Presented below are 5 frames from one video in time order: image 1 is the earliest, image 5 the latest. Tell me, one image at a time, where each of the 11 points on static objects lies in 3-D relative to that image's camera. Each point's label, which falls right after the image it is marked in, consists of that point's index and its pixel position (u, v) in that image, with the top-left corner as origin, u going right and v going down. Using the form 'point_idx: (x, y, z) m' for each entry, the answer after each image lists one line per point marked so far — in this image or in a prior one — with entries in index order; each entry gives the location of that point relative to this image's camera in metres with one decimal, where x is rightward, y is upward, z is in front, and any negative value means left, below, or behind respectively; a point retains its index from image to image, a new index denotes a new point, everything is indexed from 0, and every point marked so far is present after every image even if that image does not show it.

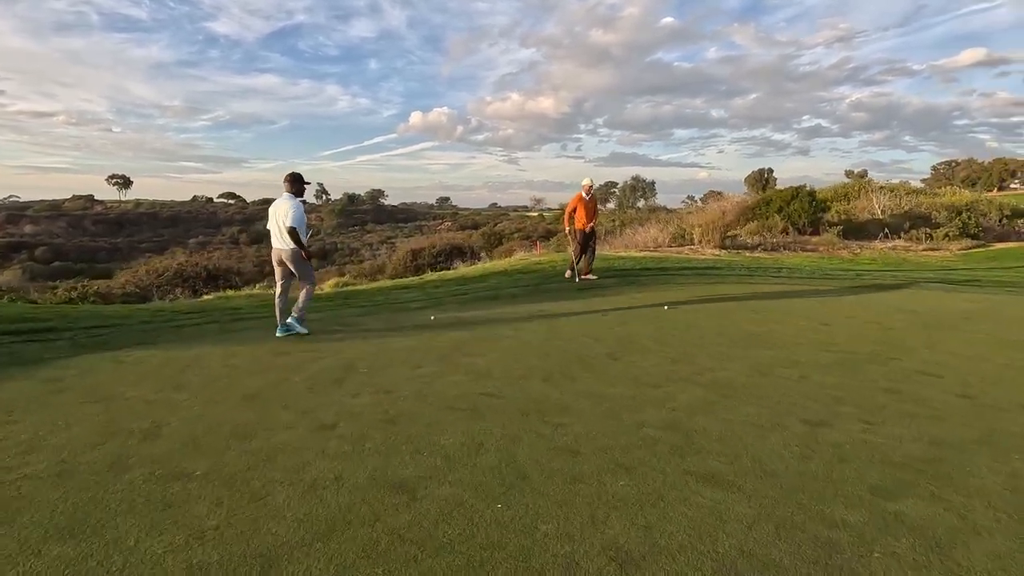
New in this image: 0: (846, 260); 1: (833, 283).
0: (+11.0, +0.9, +17.6) m
1: (+7.5, +0.2, +12.3) m
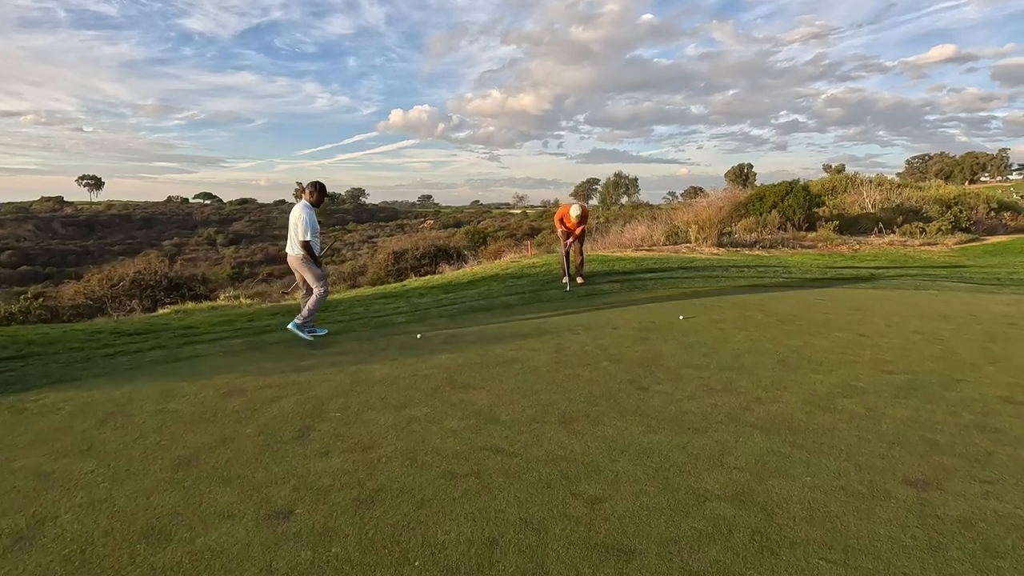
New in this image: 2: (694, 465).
0: (+10.7, +1.0, +17.0) m
1: (+7.3, +0.2, +11.6) m
2: (+1.1, -1.1, +3.2) m
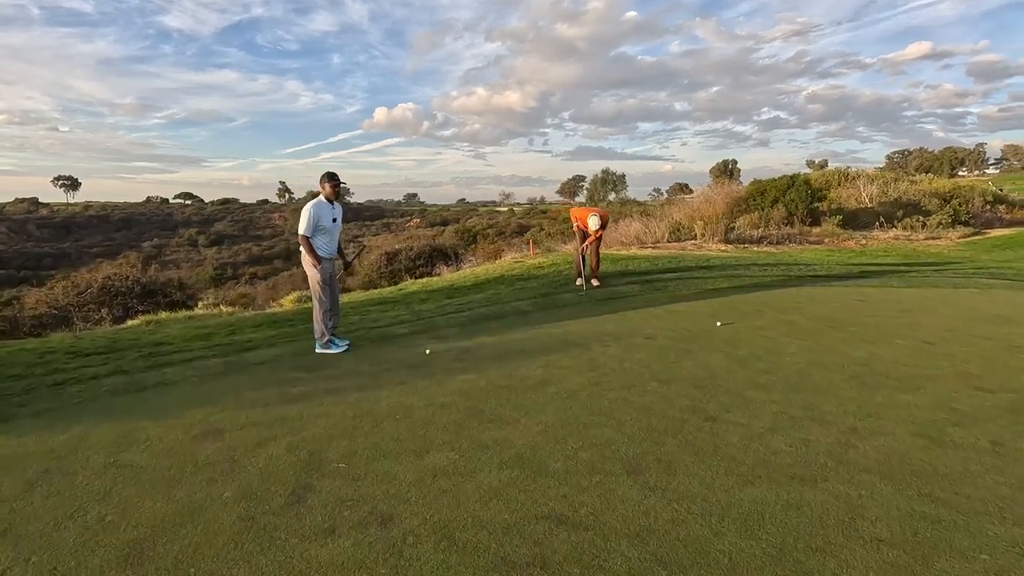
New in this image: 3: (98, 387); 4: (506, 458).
0: (+10.6, +1.1, +16.4) m
1: (+7.4, +0.2, +10.9) m
2: (+1.4, -1.1, +2.4) m
3: (-3.5, -0.8, +4.5) m
4: (0.0, -1.0, +3.2) m
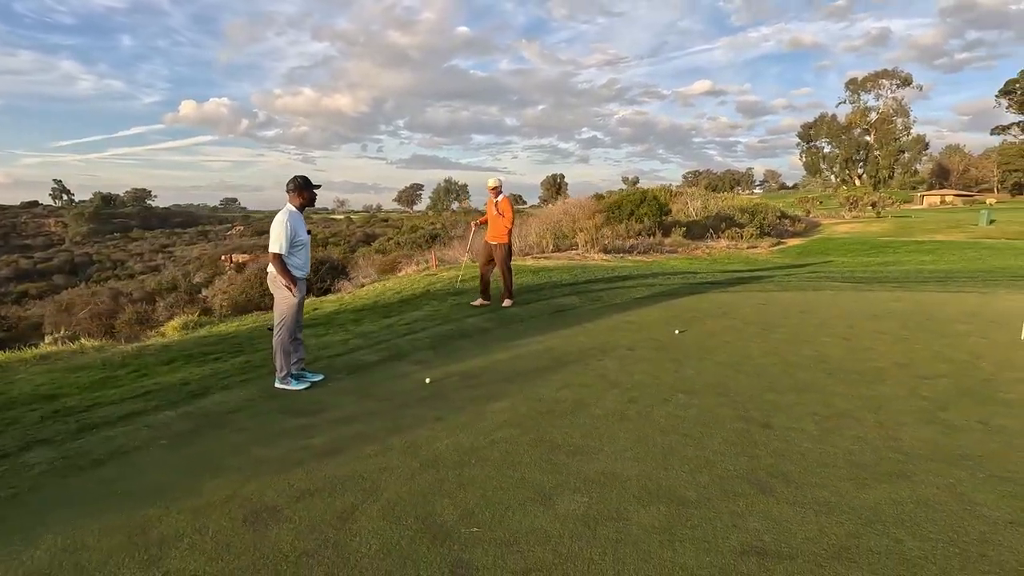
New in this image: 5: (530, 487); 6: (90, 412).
0: (+6.9, +1.0, +18.8) m
1: (+5.5, +0.1, +12.6) m
2: (+2.3, -1.2, +2.7) m
3: (-2.9, -1.1, +3.2) m
4: (+0.7, -1.2, +3.0) m
5: (+0.1, -1.2, +3.1) m
6: (-3.3, -1.0, +4.2) m
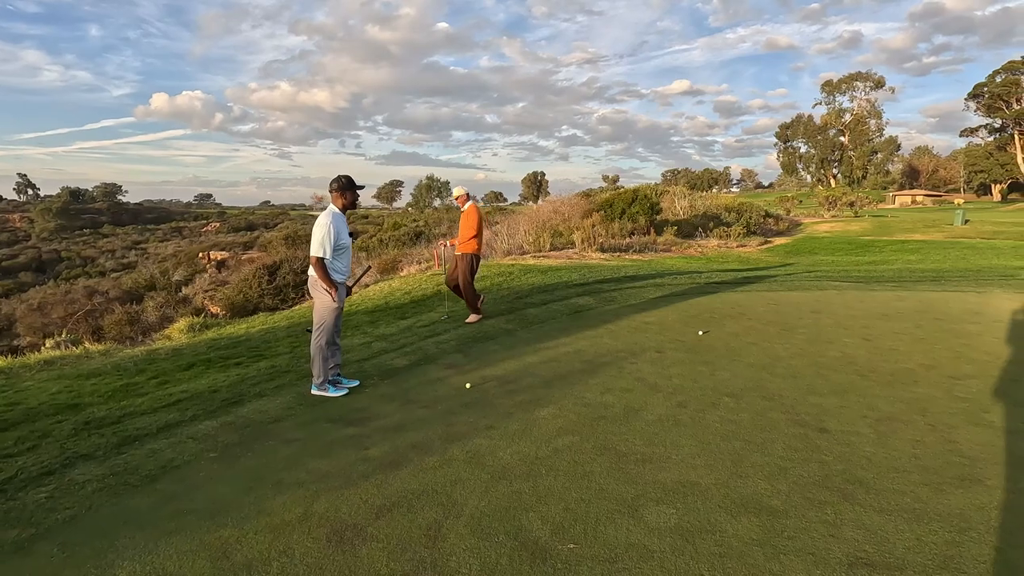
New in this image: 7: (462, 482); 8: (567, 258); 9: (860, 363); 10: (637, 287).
0: (+6.8, +1.0, +19.0) m
1: (+5.6, +0.1, +12.7) m
2: (+2.8, -1.3, +2.7) m
3: (-2.5, -1.1, +3.0) m
4: (+1.2, -1.2, +3.0) m
5: (+0.5, -1.2, +3.0) m
6: (-2.9, -1.0, +4.0) m
7: (-0.3, -1.2, +3.1) m
8: (+1.6, +0.9, +15.9) m
9: (+3.8, -0.8, +5.9) m
10: (+2.4, 0.0, +10.4) m
